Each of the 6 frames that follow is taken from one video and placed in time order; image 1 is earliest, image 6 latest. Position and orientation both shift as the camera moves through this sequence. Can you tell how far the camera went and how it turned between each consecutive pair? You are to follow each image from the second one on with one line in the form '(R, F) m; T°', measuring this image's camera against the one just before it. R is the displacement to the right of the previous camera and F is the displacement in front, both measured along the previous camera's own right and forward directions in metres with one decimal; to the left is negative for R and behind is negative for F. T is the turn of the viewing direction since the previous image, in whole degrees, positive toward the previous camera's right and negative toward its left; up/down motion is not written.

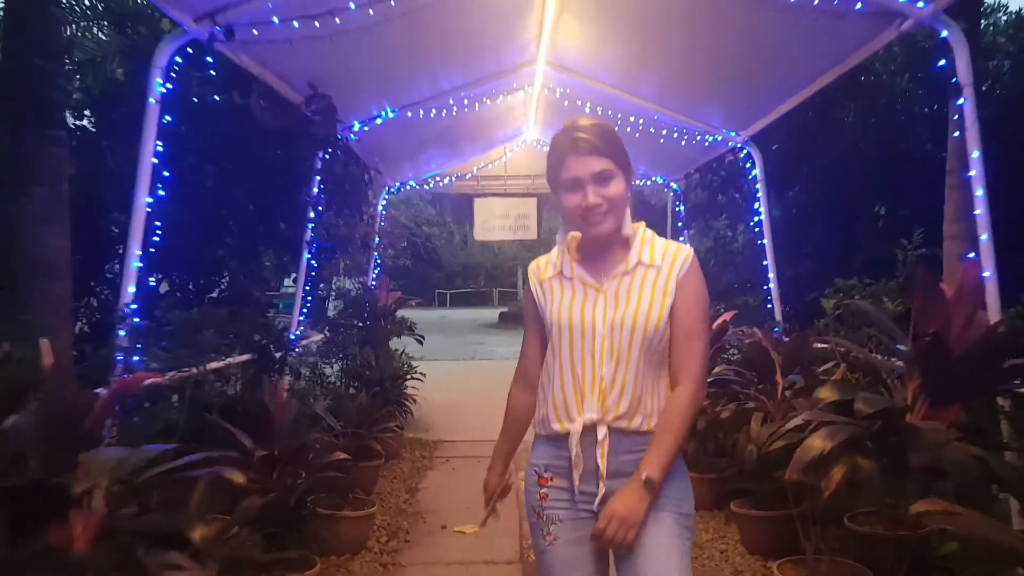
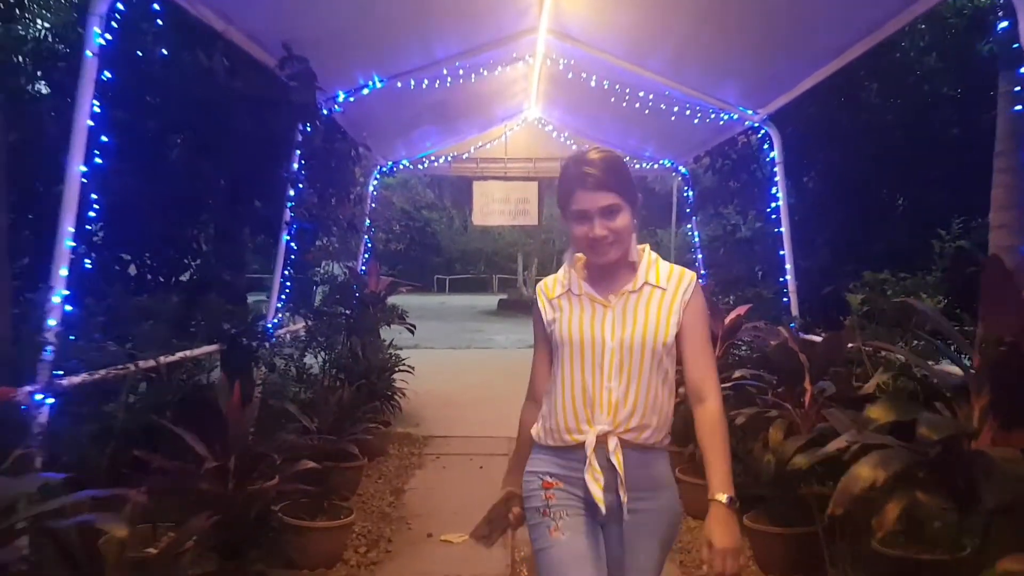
(0.0, +0.4) m; 0°
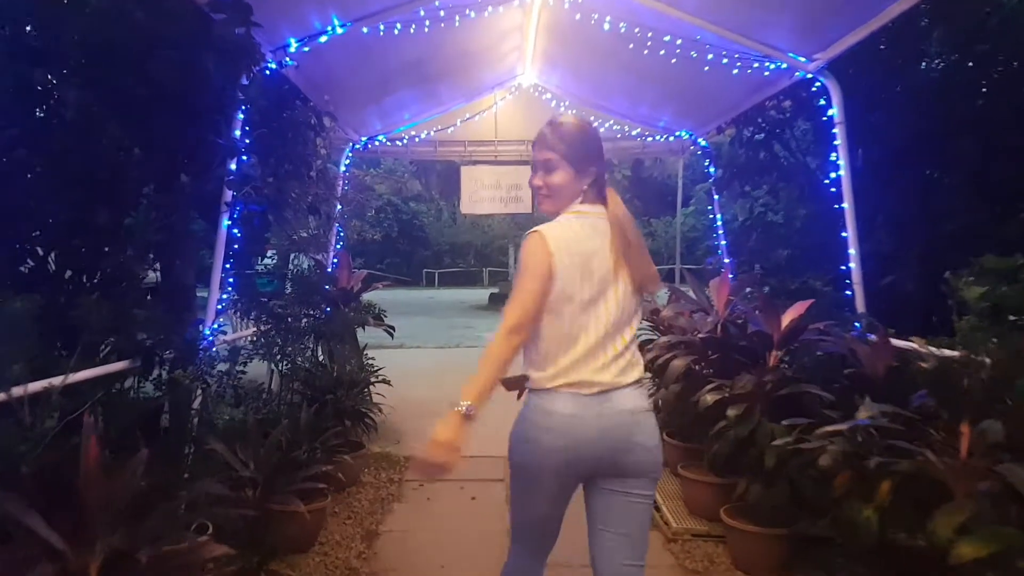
(0.0, +0.9) m; +1°
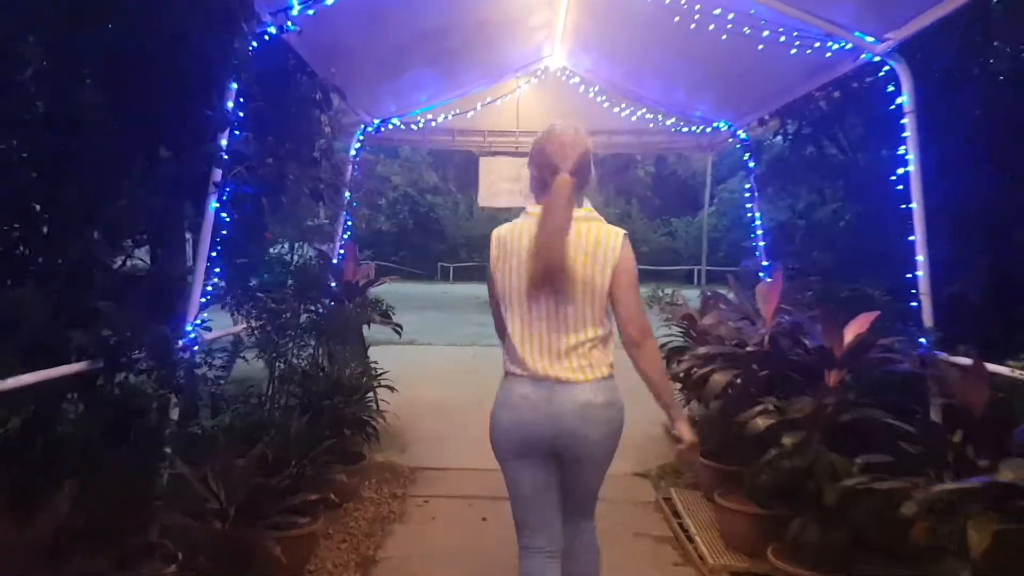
(0.0, +0.4) m; -1°
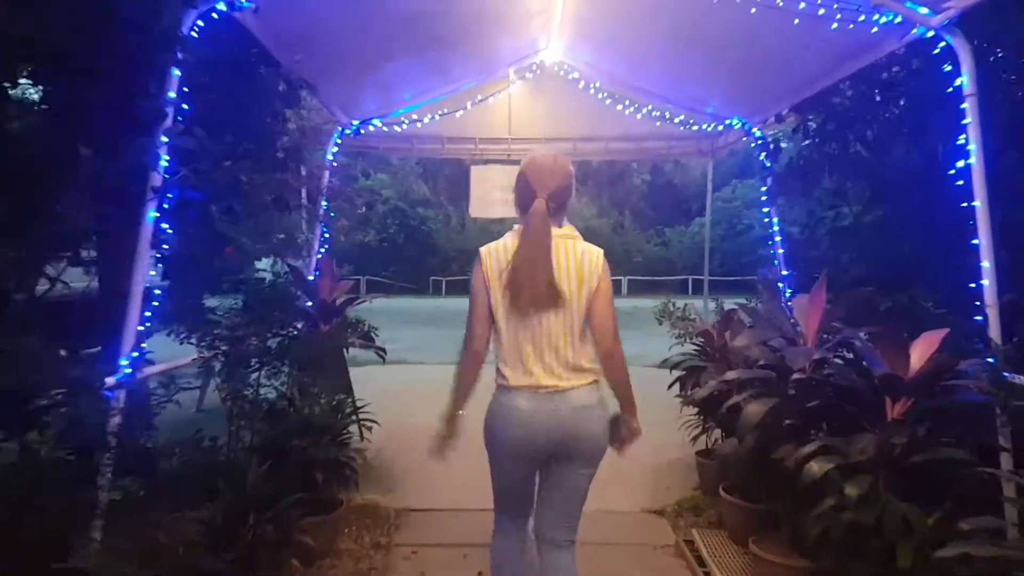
(0.0, +0.5) m; +1°
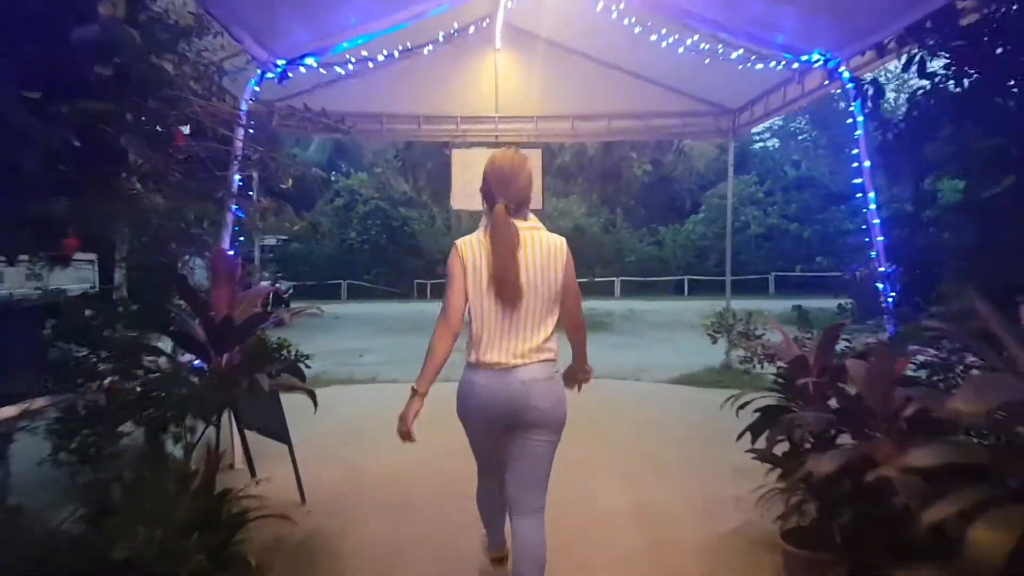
(0.0, +1.3) m; +1°
